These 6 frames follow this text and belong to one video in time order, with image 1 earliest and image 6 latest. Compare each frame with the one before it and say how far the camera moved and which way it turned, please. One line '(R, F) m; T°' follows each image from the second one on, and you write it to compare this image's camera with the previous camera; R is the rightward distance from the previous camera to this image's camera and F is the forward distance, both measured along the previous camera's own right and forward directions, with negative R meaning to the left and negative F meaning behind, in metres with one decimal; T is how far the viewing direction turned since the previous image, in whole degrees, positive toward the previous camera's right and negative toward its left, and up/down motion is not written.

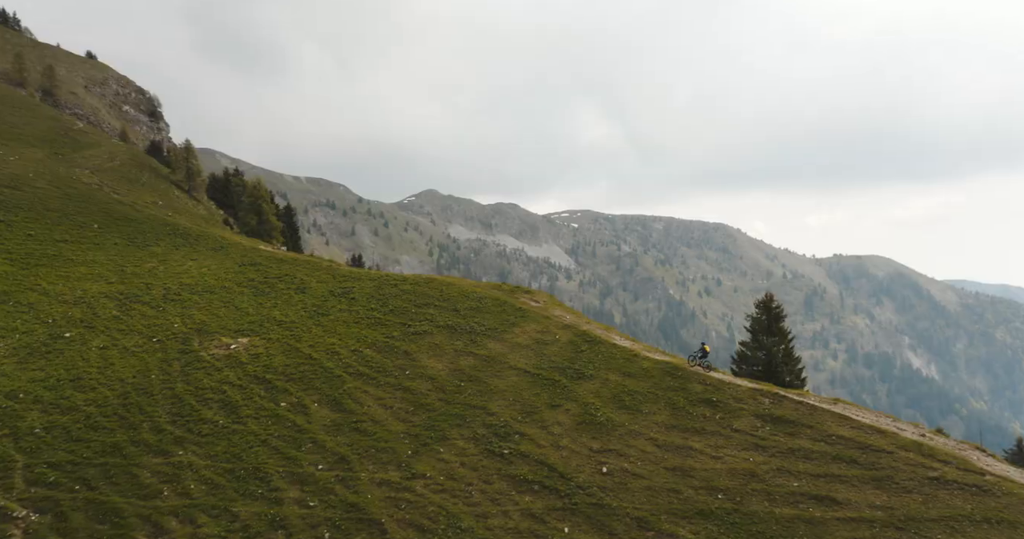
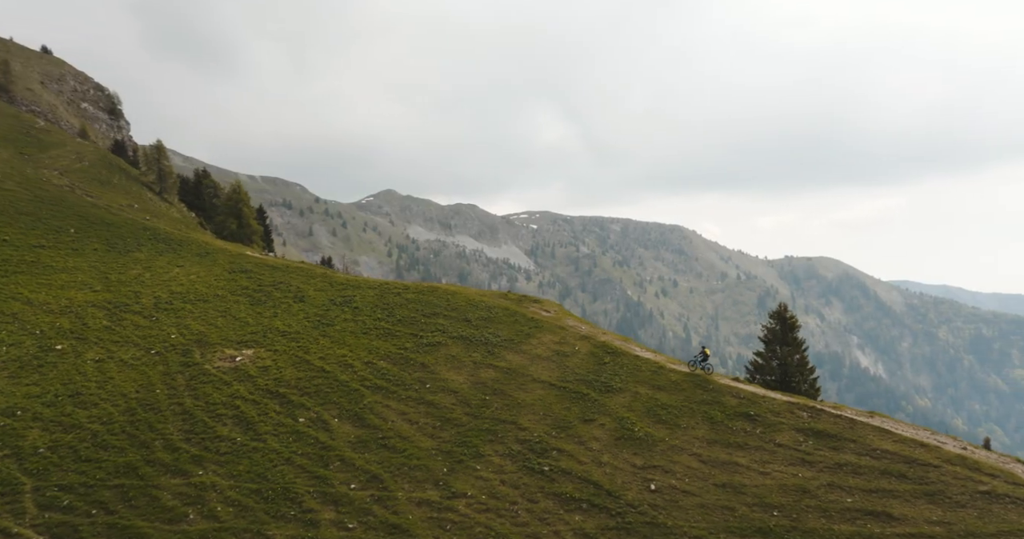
(-5.7, +0.9) m; +4°
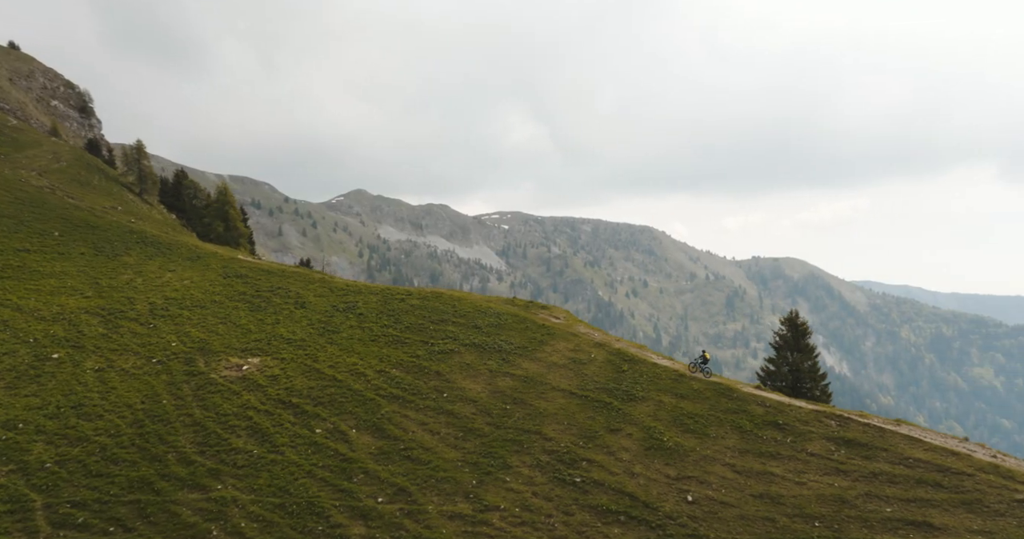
(-4.2, +0.7) m; +2°
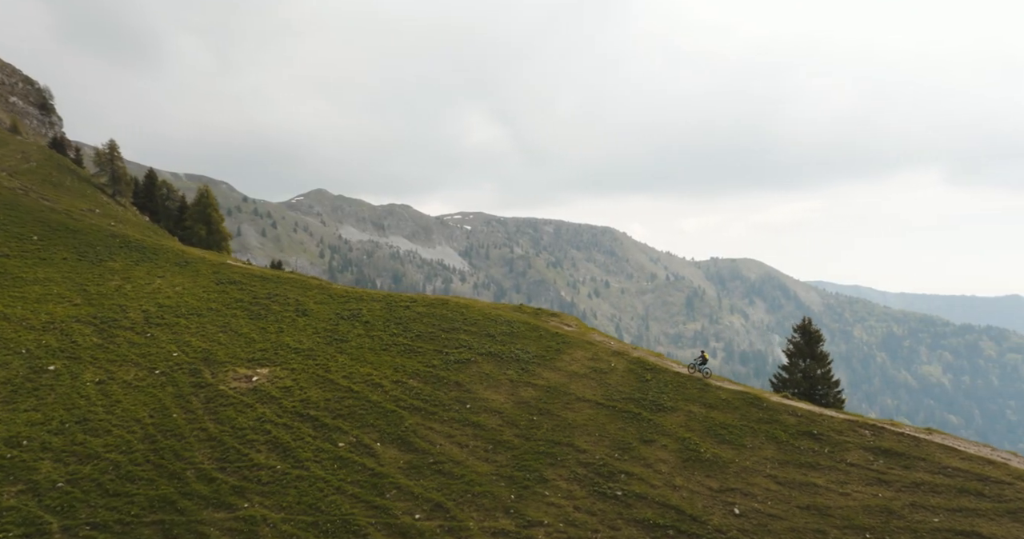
(-5.3, +0.9) m; +3°
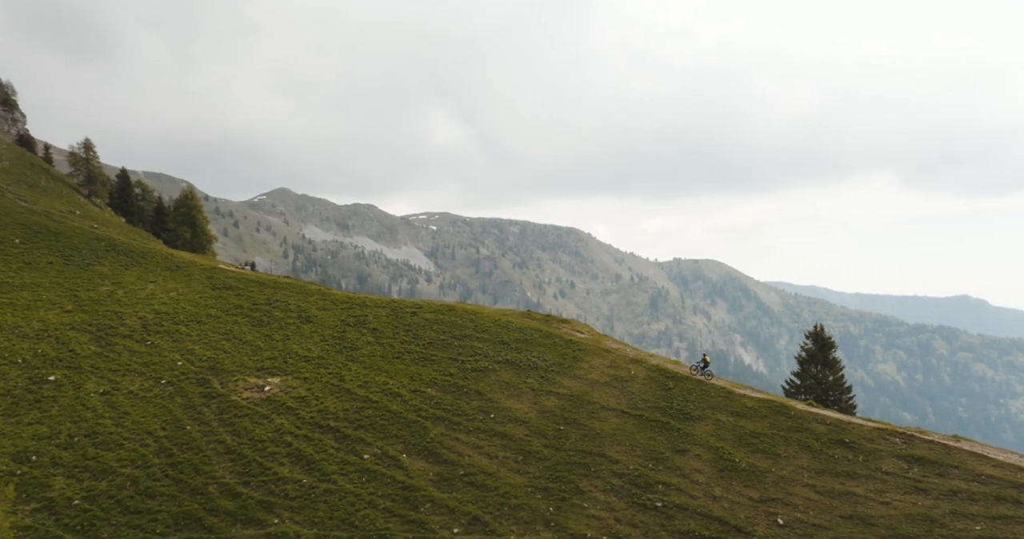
(-5.0, +0.8) m; +3°
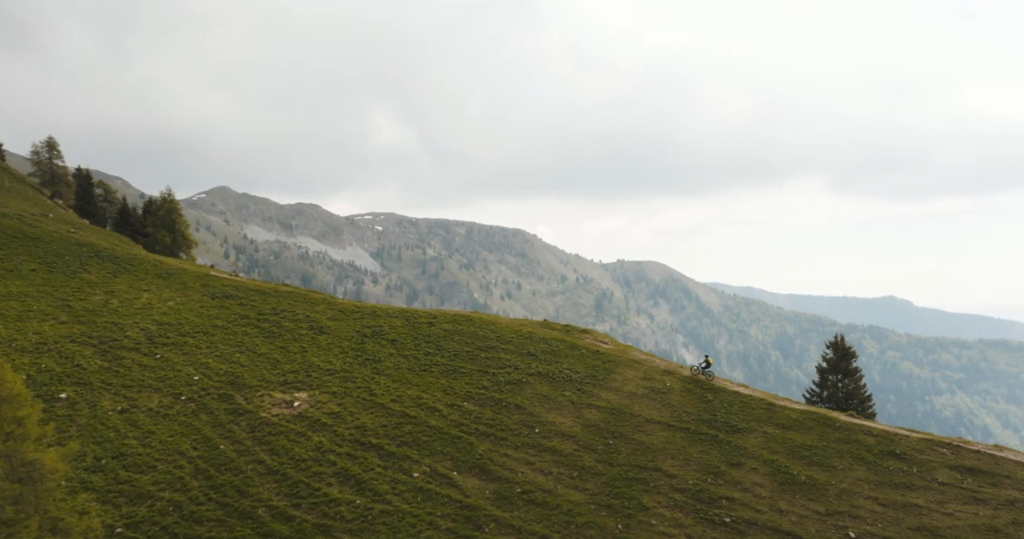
(-8.3, +1.2) m; +5°
